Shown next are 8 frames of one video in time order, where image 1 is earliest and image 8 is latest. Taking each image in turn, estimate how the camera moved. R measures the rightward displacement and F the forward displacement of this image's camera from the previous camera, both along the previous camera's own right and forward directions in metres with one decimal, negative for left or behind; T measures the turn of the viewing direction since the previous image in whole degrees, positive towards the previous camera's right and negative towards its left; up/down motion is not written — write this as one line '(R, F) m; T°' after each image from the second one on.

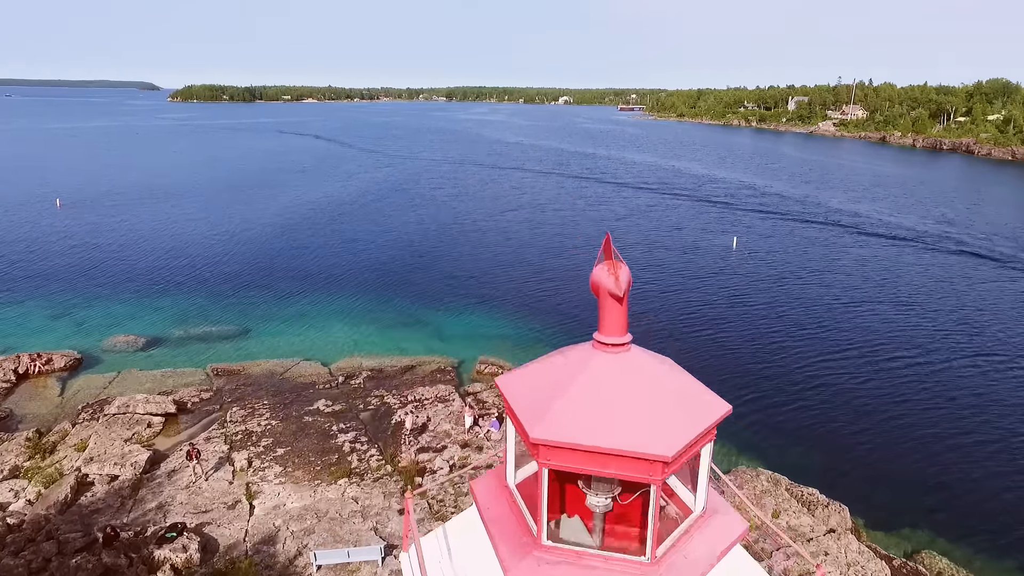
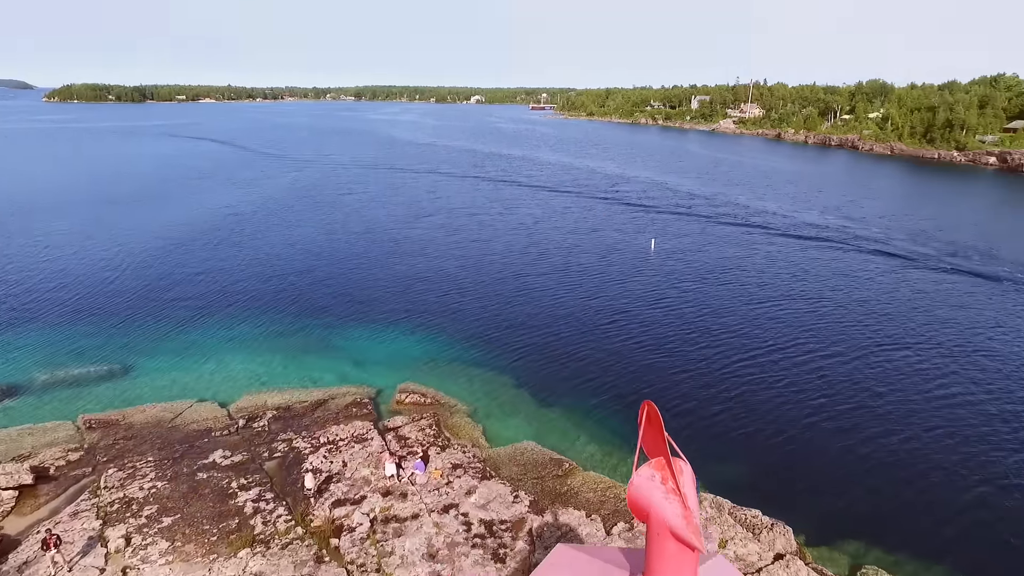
(0.0, +3.0) m; +8°
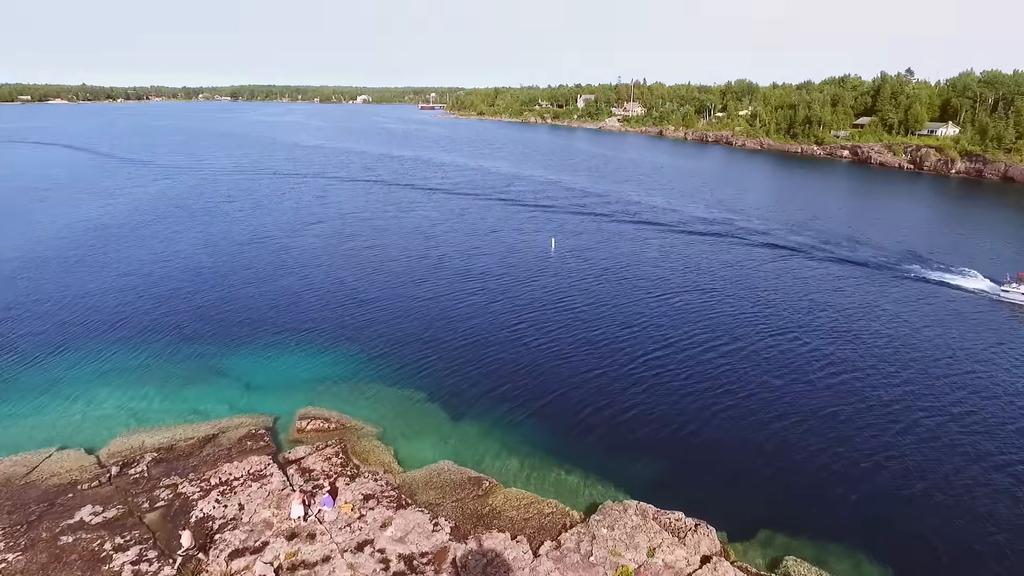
(-0.3, +1.5) m; +10°
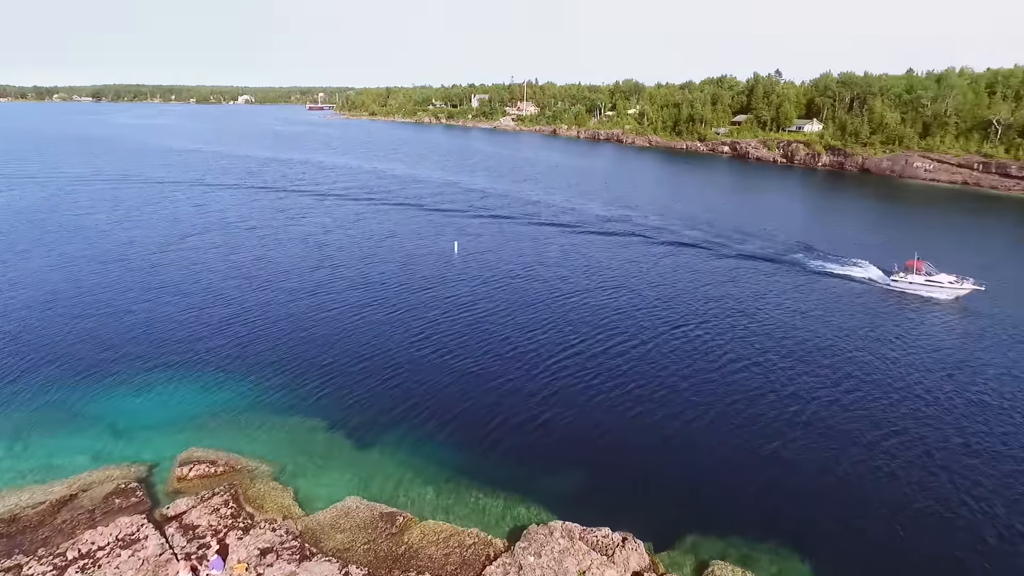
(-0.1, +2.1) m; +9°
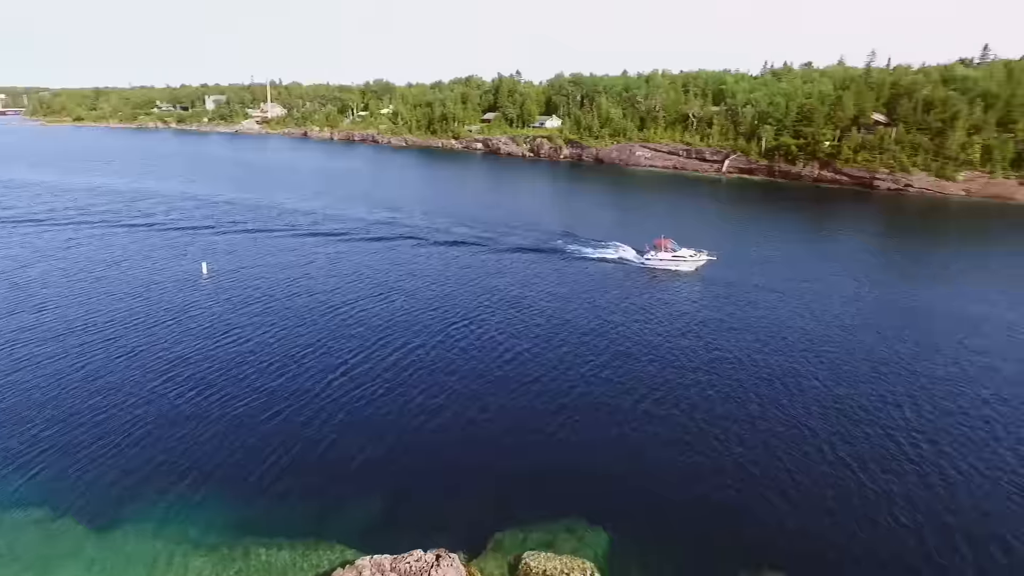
(+0.1, +1.7) m; +21°
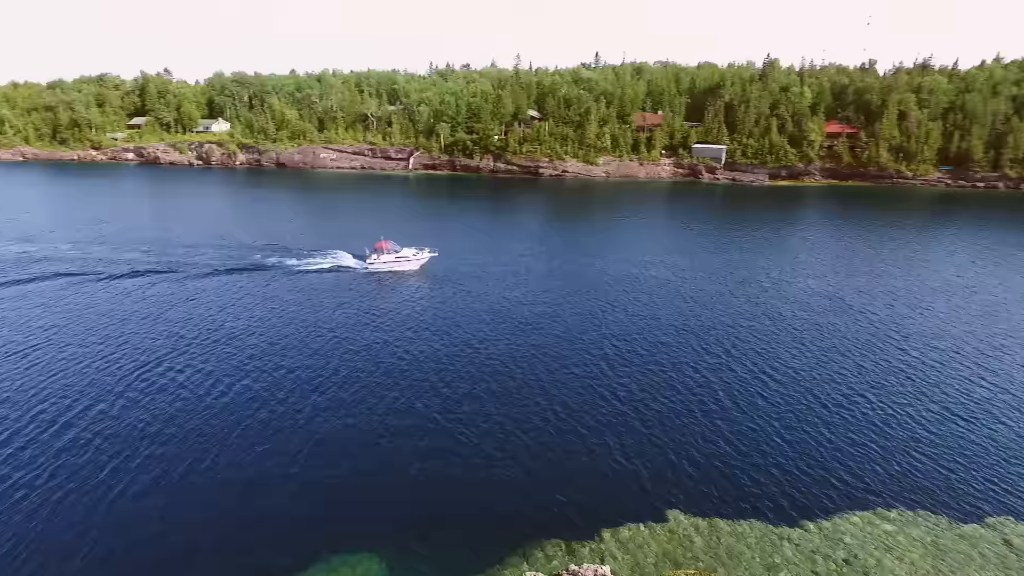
(-0.4, +1.2) m; +28°
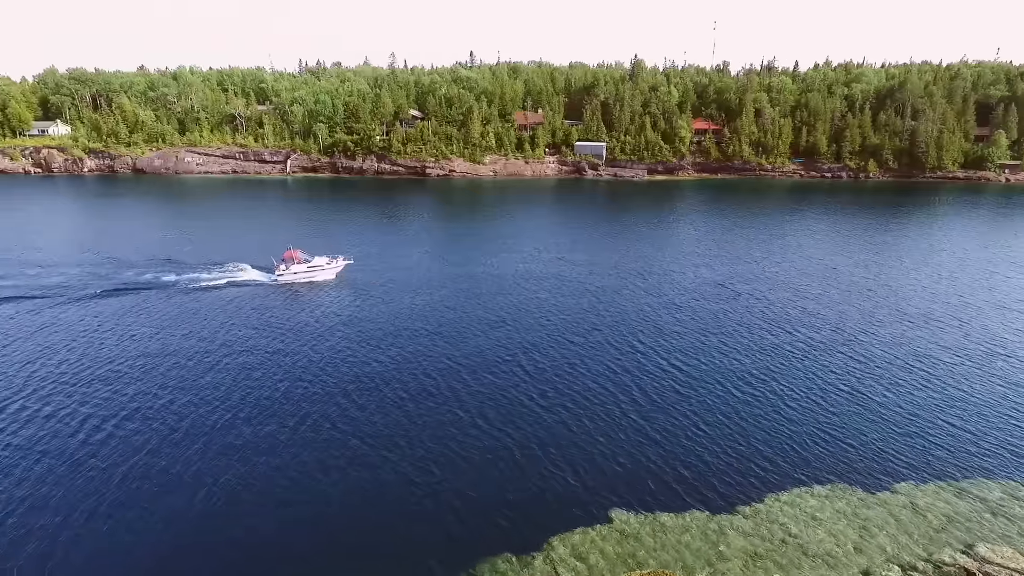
(-1.0, +0.7) m; +11°
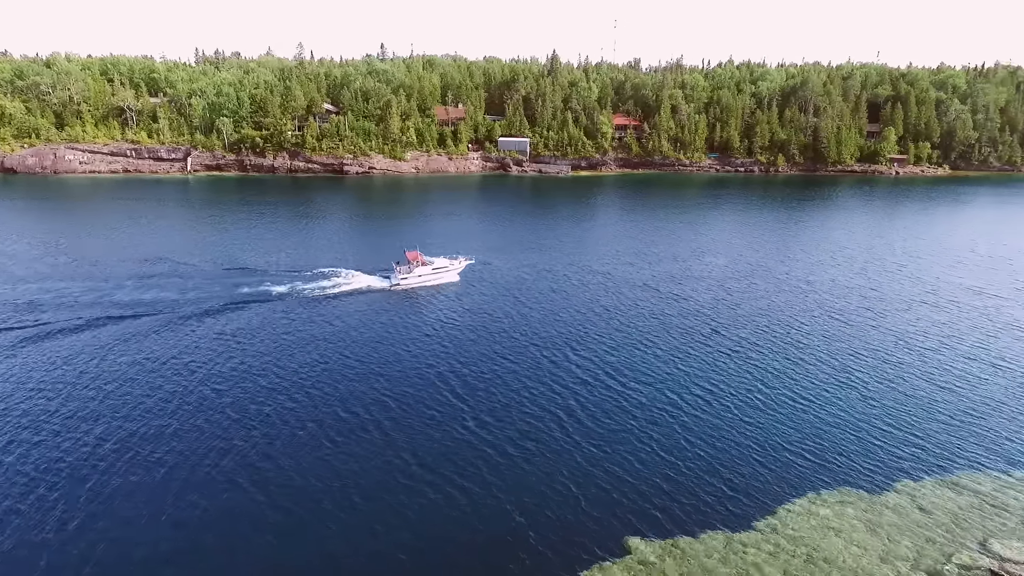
(-1.6, +1.6) m; +8°
